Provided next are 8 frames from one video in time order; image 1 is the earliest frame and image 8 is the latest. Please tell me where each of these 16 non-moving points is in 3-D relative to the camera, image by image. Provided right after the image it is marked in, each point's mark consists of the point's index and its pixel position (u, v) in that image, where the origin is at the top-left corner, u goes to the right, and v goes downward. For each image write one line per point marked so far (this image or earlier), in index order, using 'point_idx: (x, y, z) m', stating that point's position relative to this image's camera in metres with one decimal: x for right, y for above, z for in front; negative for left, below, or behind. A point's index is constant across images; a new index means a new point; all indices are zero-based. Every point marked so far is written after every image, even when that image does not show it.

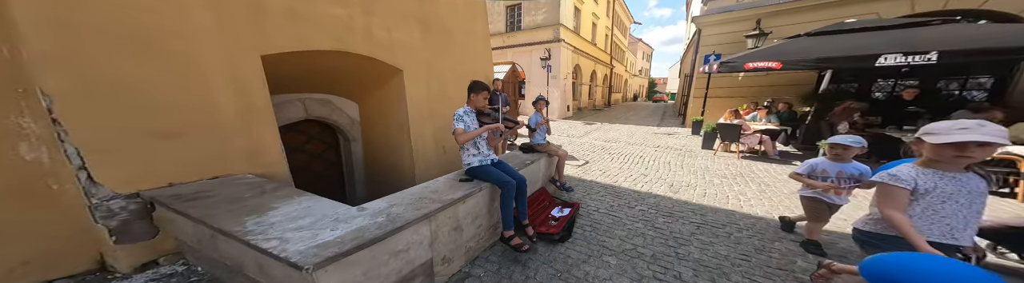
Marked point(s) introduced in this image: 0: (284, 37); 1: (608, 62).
0: (-1.9, +0.9, +2.1) m
1: (+7.6, +6.1, +19.5) m
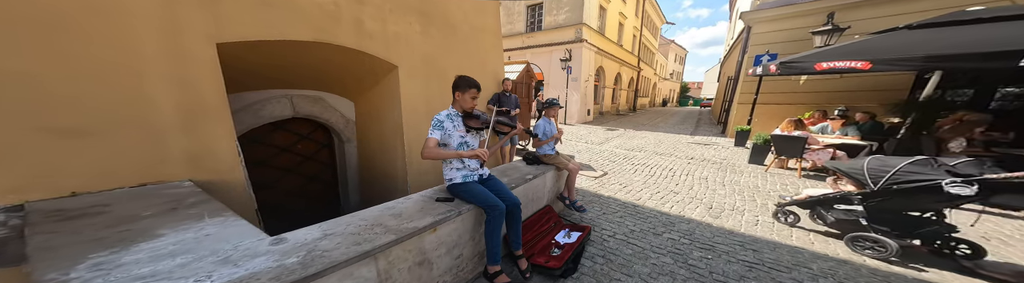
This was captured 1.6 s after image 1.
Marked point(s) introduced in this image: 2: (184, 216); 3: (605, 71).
0: (-2.0, +0.9, +1.9) m
1: (+9.1, +5.6, +18.4) m
2: (-1.5, -0.3, +1.1) m
3: (+5.1, +3.9, +13.9) m
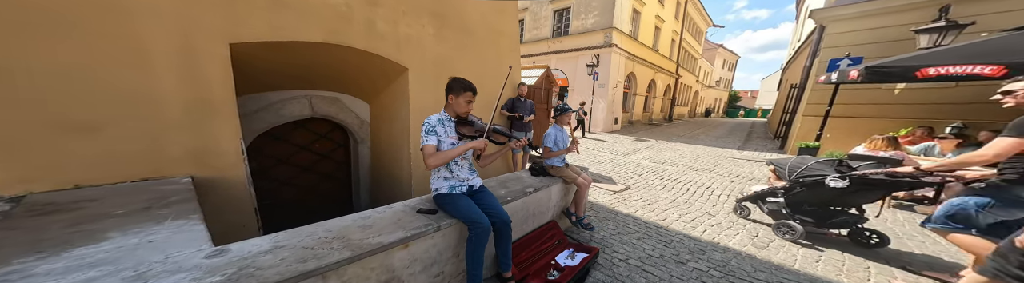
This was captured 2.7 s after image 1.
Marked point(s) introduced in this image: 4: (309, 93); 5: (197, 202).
0: (-2.0, +0.9, +1.9) m
1: (+11.0, +4.8, +17.2) m
2: (-1.6, -0.3, +1.1) m
3: (+6.5, +3.3, +13.1) m
4: (-2.5, +0.6, +3.1) m
5: (-1.7, -0.3, +1.4) m
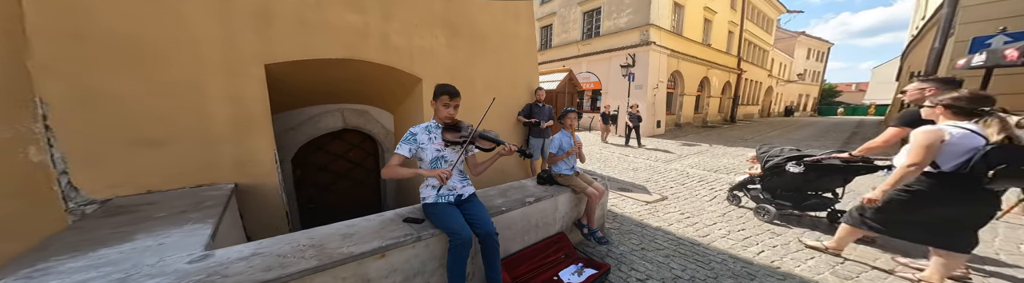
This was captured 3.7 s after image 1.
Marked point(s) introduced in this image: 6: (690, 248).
0: (-2.0, +0.8, +2.2) m
1: (+13.2, +4.6, +15.3) m
2: (-1.8, -0.4, +1.3) m
3: (+8.1, +3.1, +12.0) m
4: (-2.4, +0.4, +3.5) m
5: (-1.8, -0.4, +1.6) m
6: (+1.8, -1.1, +2.7) m
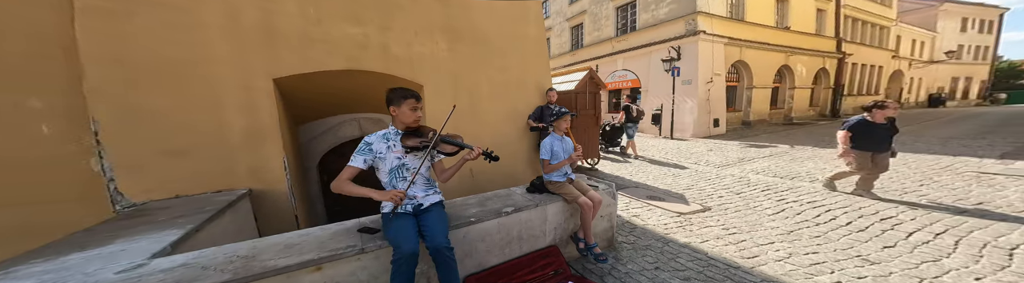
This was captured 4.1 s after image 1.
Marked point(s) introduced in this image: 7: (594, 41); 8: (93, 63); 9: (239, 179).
0: (-2.2, +0.7, +2.4) m
1: (+15.1, +4.6, +12.7) m
2: (-2.1, -0.5, +1.5) m
3: (+9.5, +3.1, +10.3) m
4: (-2.3, +0.3, +3.7) m
5: (-2.0, -0.5, +1.7) m
6: (+1.7, -1.1, +2.1) m
7: (+3.8, +4.4, +11.0) m
8: (-2.9, +0.5, +1.7) m
9: (-2.5, -0.3, +2.3) m
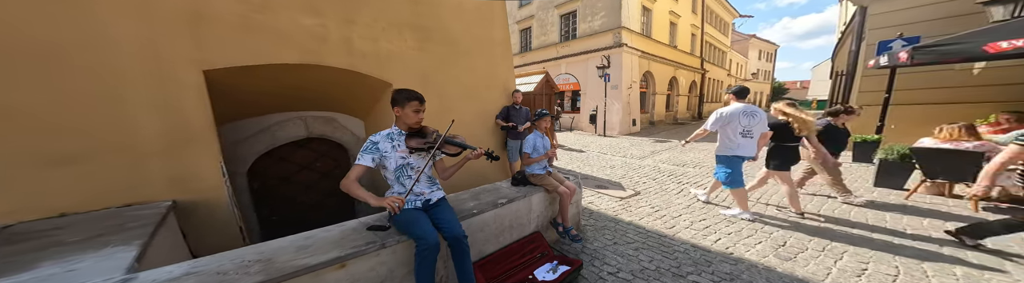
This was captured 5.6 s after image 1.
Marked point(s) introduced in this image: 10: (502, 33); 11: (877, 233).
0: (-2.3, +0.7, +2.1) m
1: (+11.9, +4.8, +16.2) m
2: (-2.0, -0.5, +1.2) m
3: (+7.1, +3.3, +12.5) m
4: (-2.7, +0.3, +3.3) m
5: (-2.0, -0.5, +1.4) m
6: (+1.6, -1.1, +2.7) m
7: (+1.3, +4.5, +11.8) m
8: (-2.8, +0.5, +1.2) m
9: (-2.6, -0.3, +1.8) m
10: (-0.2, +1.7, +4.0) m
11: (+4.0, -1.0, +2.8) m
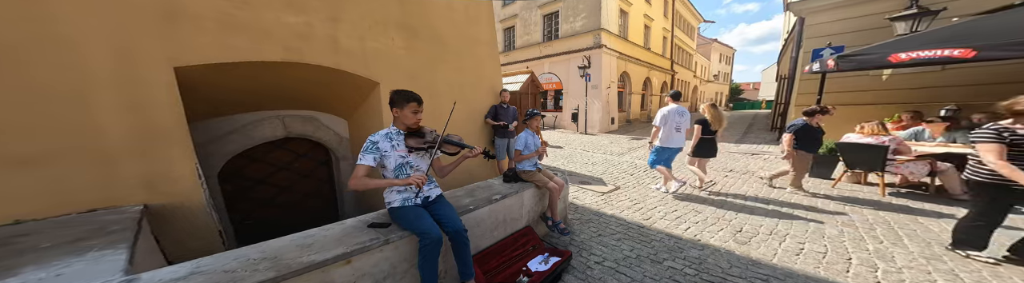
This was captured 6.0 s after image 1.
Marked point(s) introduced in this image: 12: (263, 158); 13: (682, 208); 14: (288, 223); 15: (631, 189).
0: (-2.3, +0.7, +2.0) m
1: (+10.7, +5.0, +17.1) m
2: (-1.9, -0.5, +1.1) m
3: (+6.2, +3.4, +13.1) m
4: (-2.8, +0.4, +3.1) m
5: (-2.0, -0.5, +1.3) m
6: (+1.5, -1.0, +2.9) m
7: (+0.5, +4.6, +11.9) m
8: (-2.8, +0.5, +1.0) m
9: (-2.6, -0.3, +1.7) m
10: (-0.4, +1.7, +4.0) m
11: (+3.9, -1.0, +3.2) m
12: (-3.2, -0.2, +3.2) m
13: (+2.5, -1.0, +3.6) m
14: (-3.1, -1.2, +3.5) m
15: (+2.1, -0.8, +4.5) m
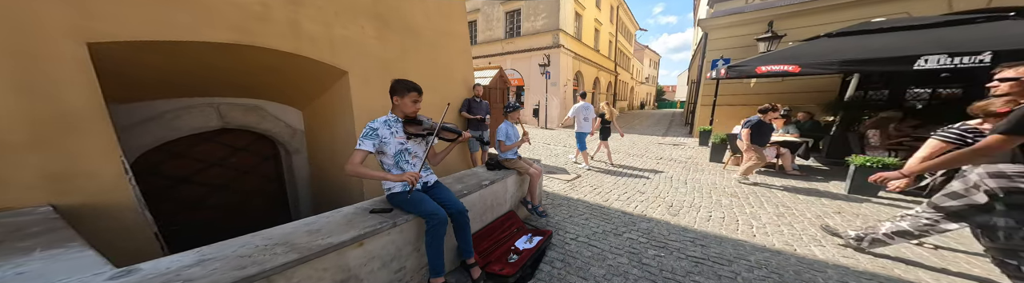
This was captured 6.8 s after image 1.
0: (-2.4, +0.8, +1.7) m
1: (+7.7, +5.4, +18.8) m
2: (-1.8, -0.4, +0.9) m
3: (+4.0, +3.7, +14.1) m
4: (-3.1, +0.5, +2.7) m
5: (-1.9, -0.4, +1.1) m
6: (+1.2, -0.9, +3.3) m
7: (-1.4, +4.9, +11.9) m
8: (-2.6, +0.6, +0.7) m
9: (-2.6, -0.2, +1.4) m
10: (-0.8, +1.9, +4.0) m
11: (+3.5, -0.8, +4.0) m
12: (-3.4, -0.1, +2.8) m
13: (+2.0, -0.8, +4.2) m
14: (-3.5, -1.1, +3.1) m
15: (+1.6, -0.7, +4.9) m
